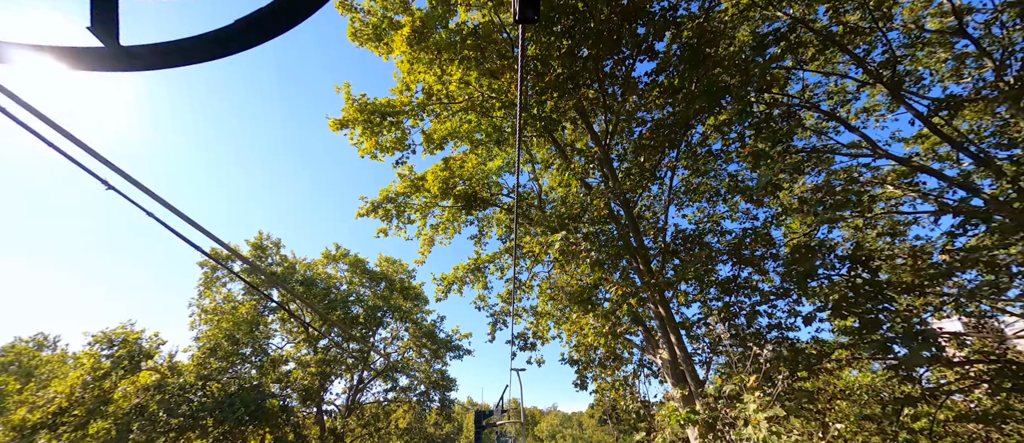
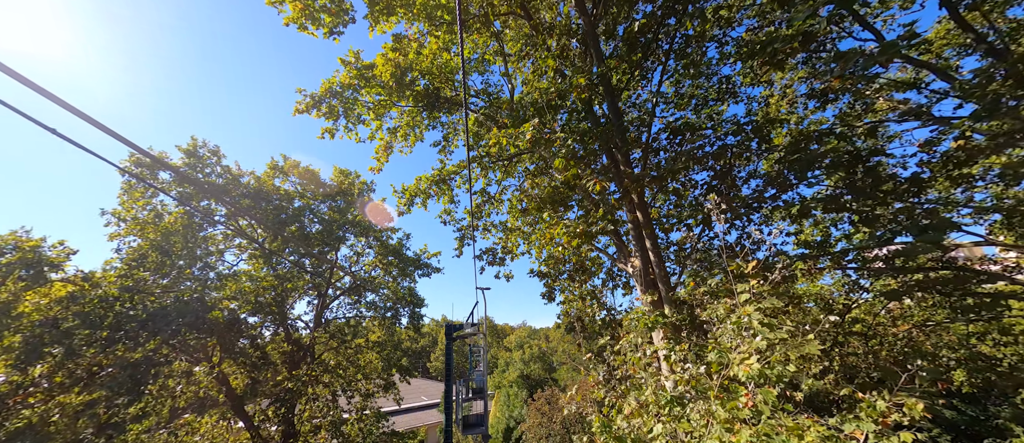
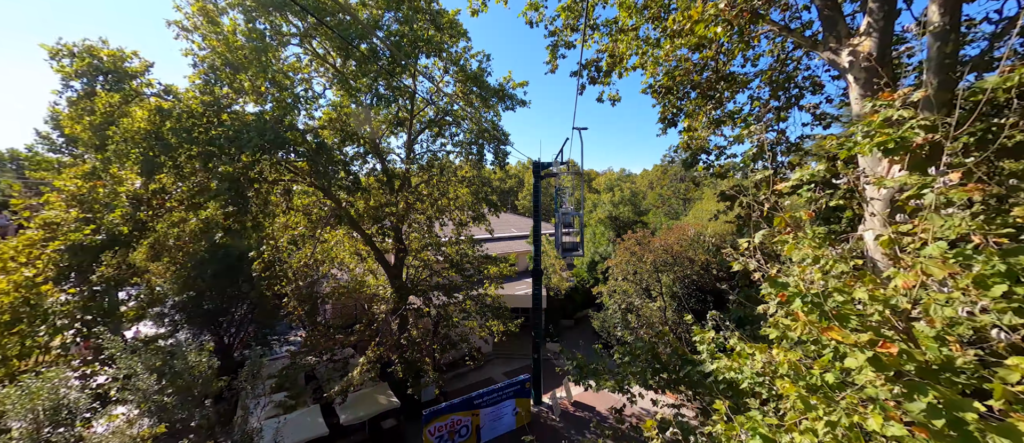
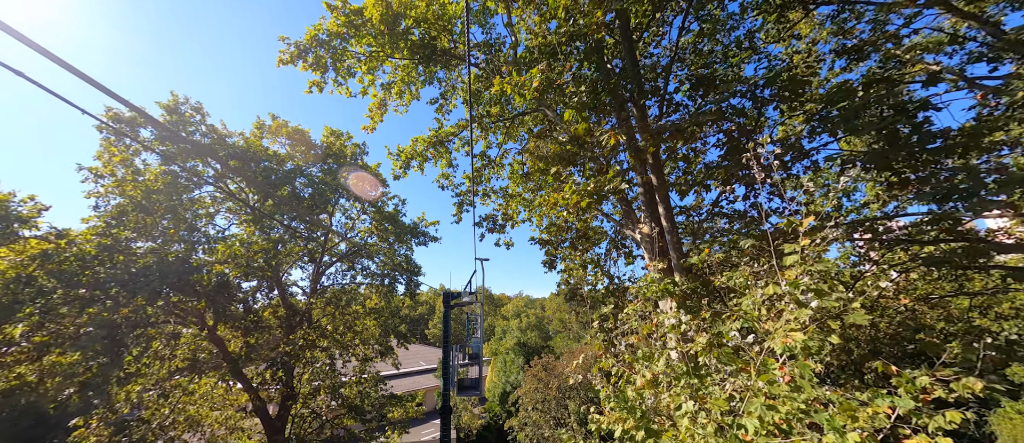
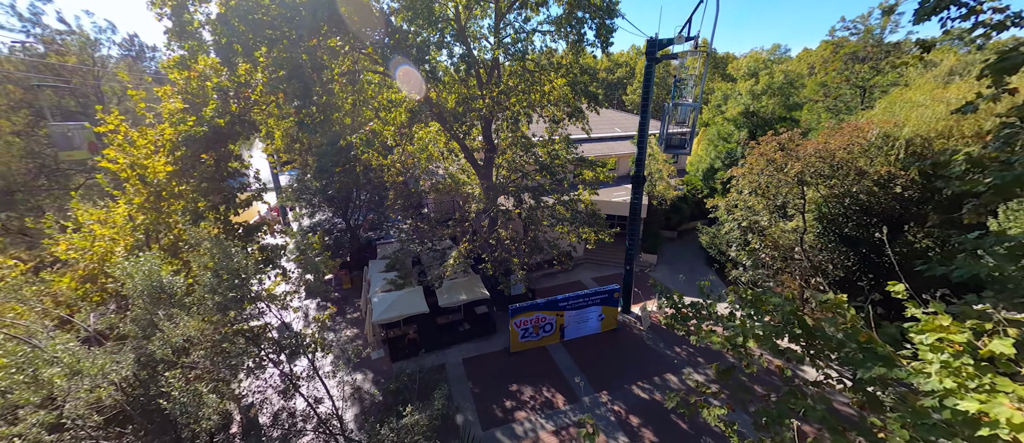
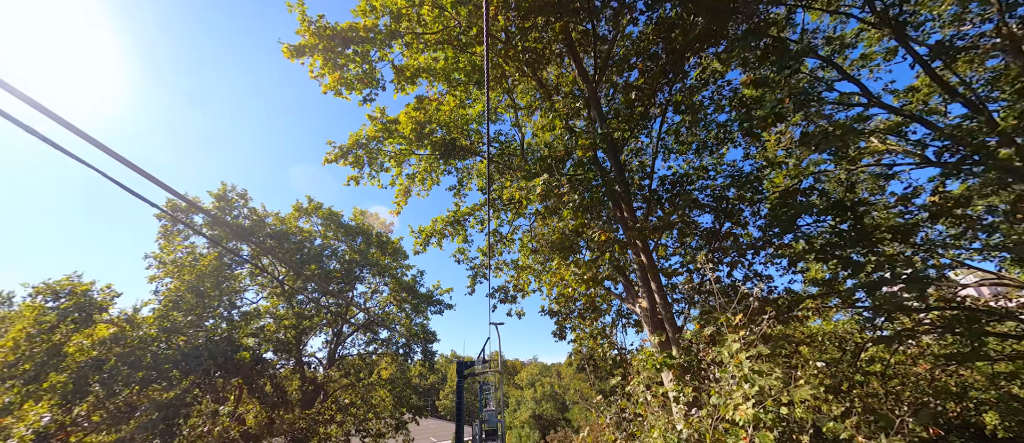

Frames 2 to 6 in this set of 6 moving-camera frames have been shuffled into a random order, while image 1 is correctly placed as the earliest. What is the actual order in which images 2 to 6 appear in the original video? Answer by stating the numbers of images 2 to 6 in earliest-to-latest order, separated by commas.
6, 2, 4, 3, 5
